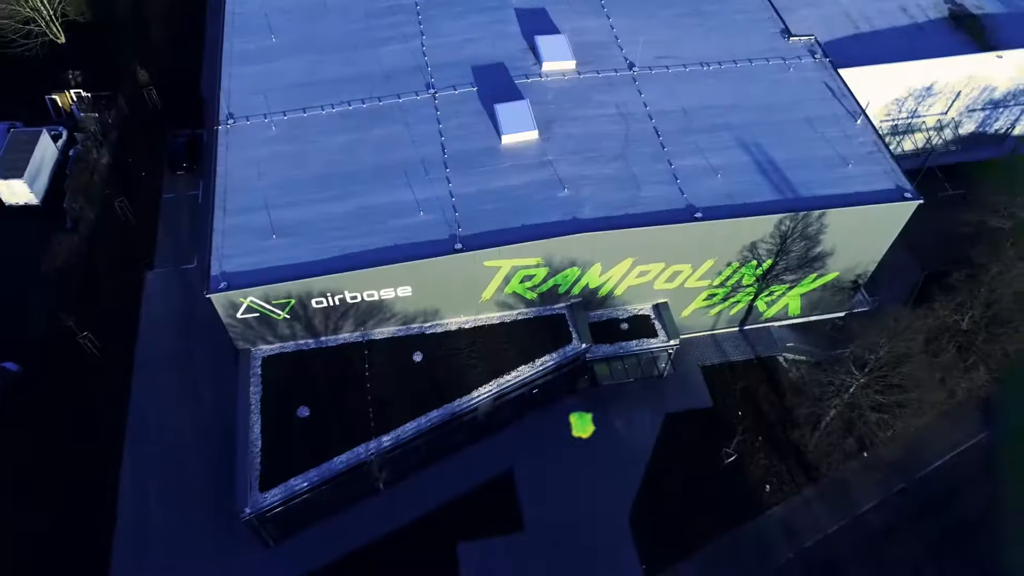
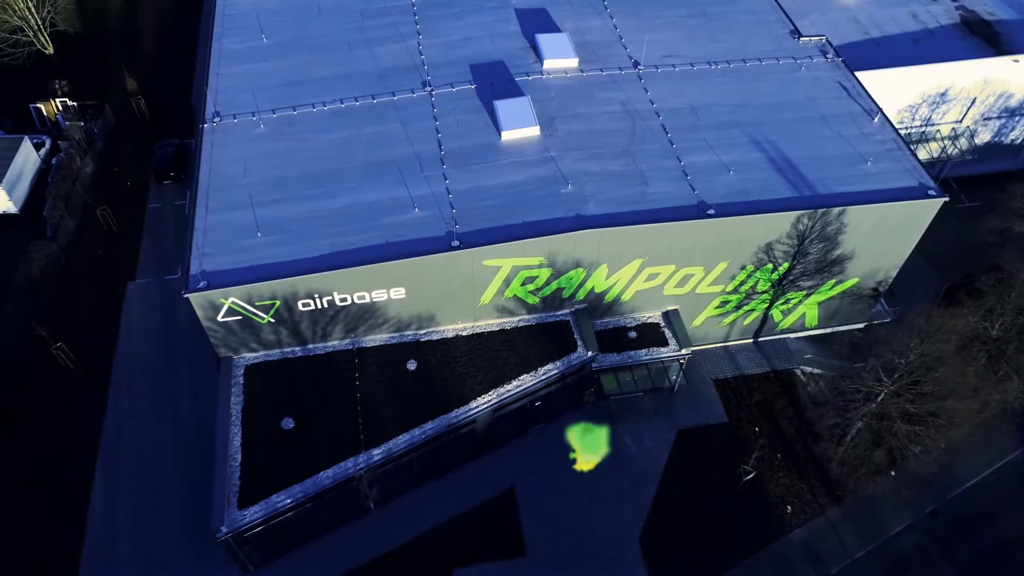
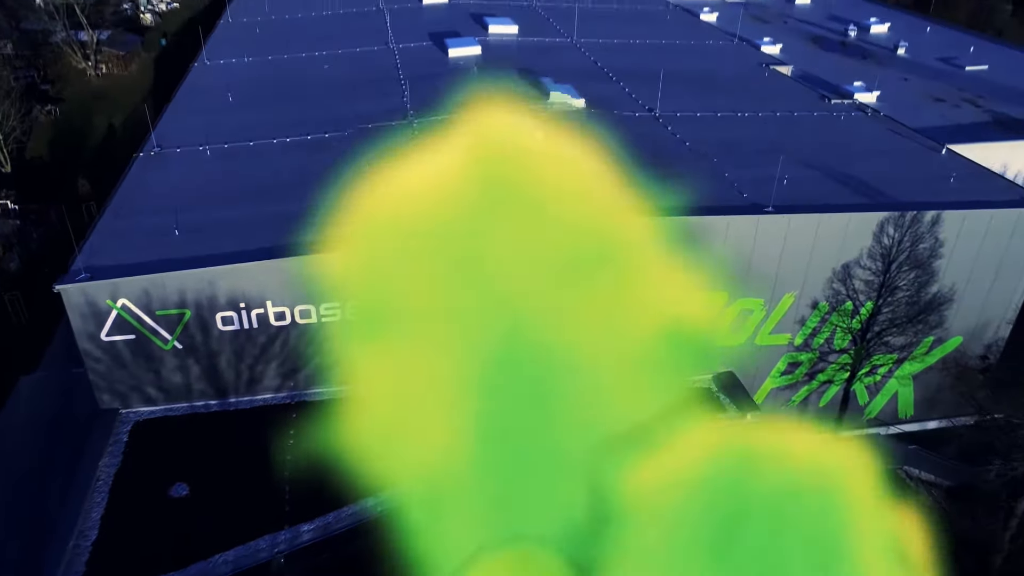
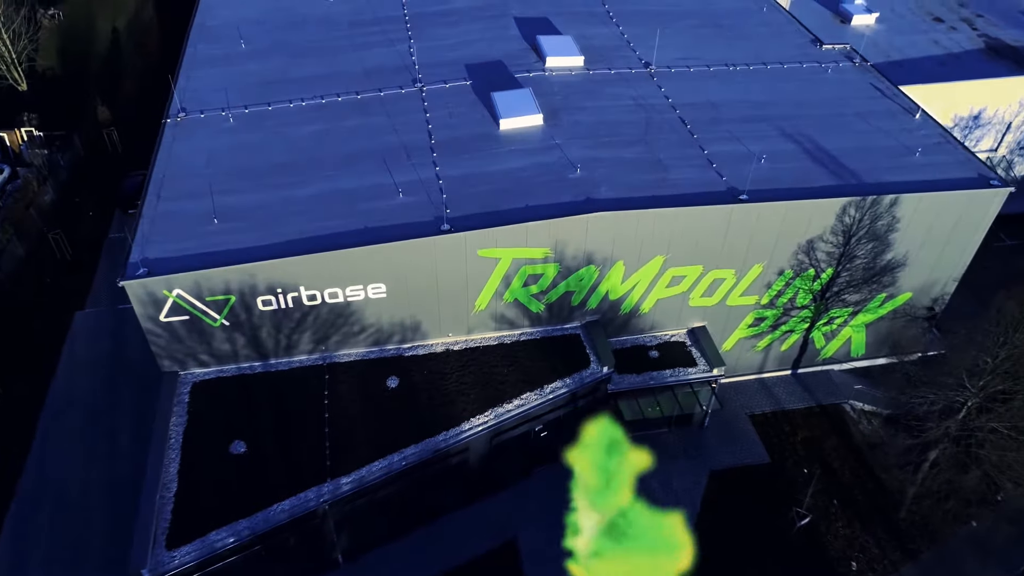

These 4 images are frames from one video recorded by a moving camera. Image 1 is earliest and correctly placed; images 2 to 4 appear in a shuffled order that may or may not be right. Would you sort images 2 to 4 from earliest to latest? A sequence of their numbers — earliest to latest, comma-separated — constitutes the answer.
2, 4, 3
